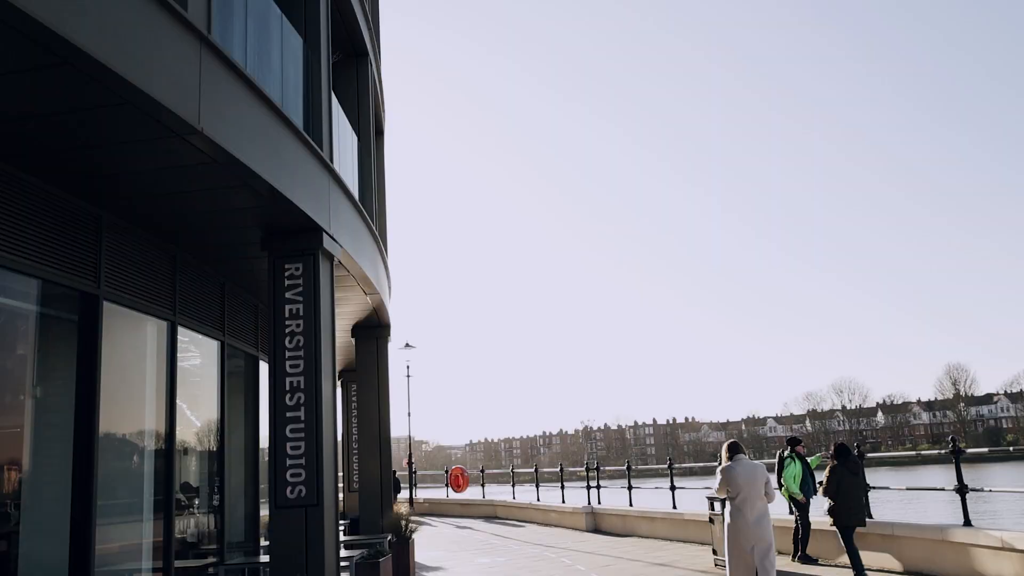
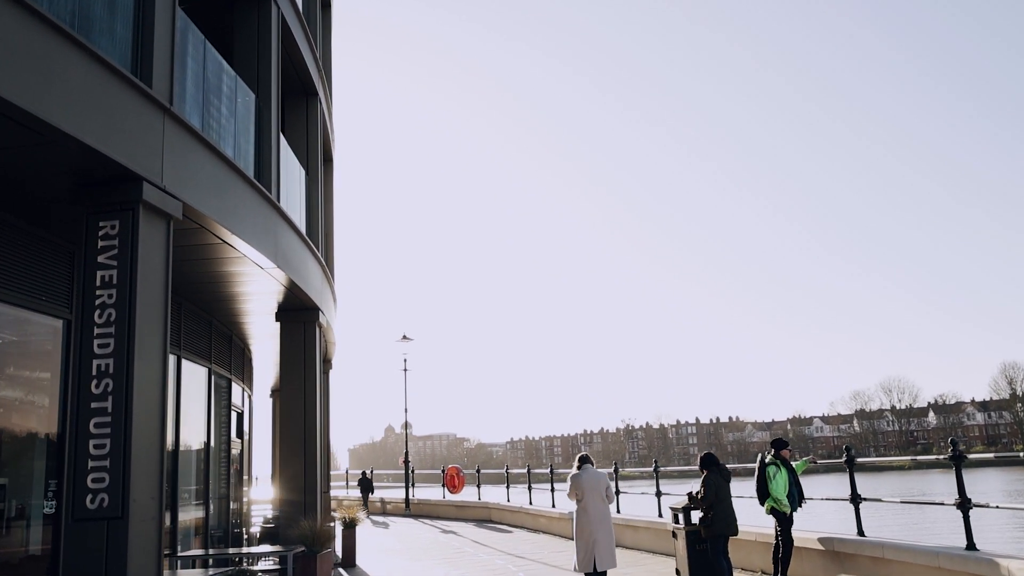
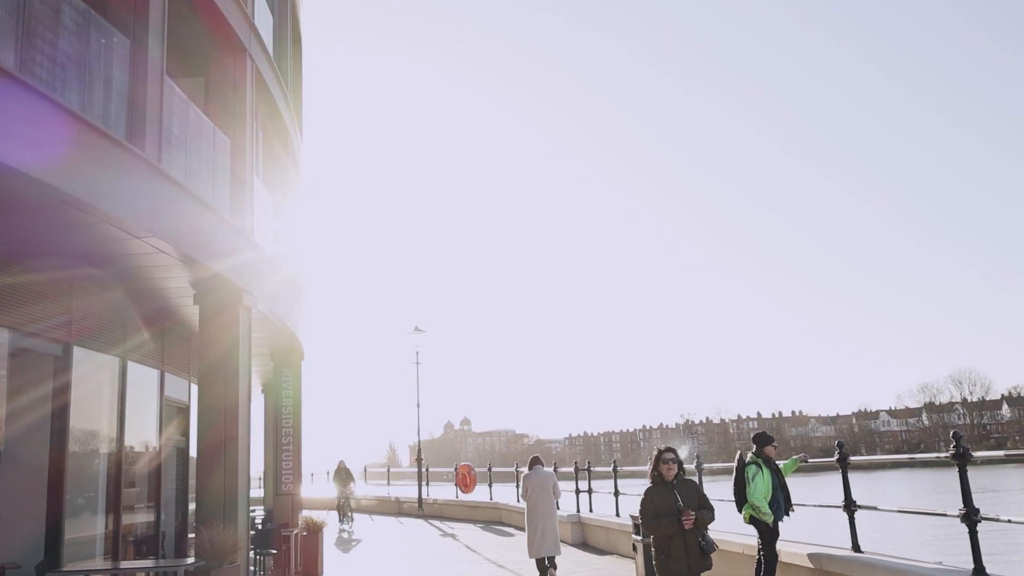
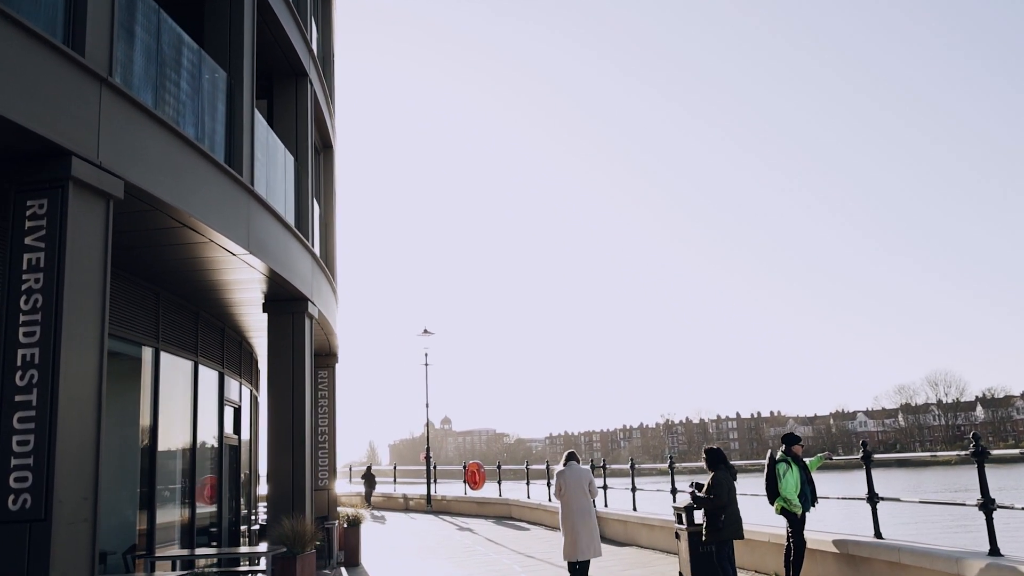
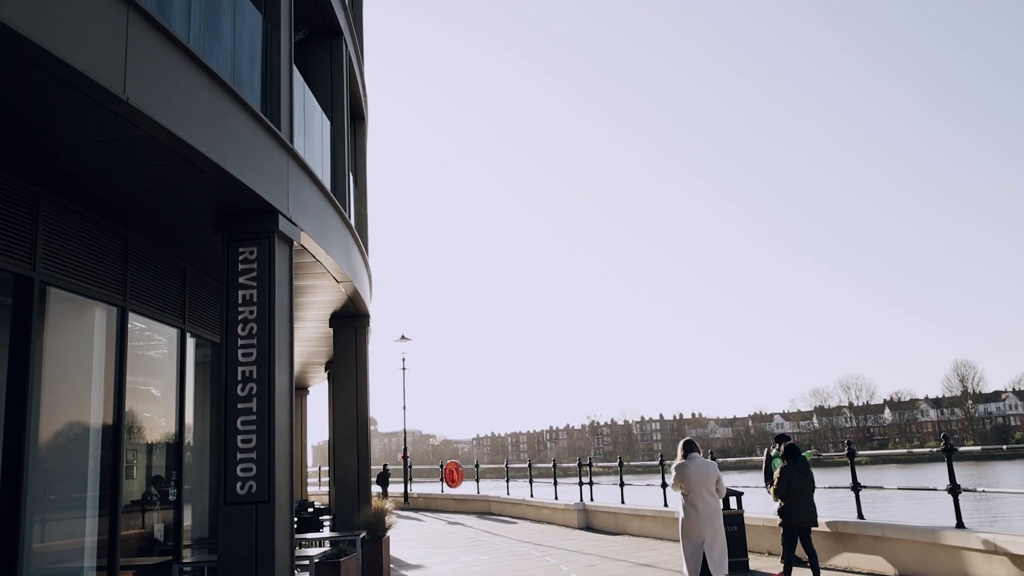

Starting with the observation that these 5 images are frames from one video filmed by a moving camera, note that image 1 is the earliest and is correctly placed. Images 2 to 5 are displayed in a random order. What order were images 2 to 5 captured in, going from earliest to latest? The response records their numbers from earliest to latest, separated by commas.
5, 2, 4, 3
